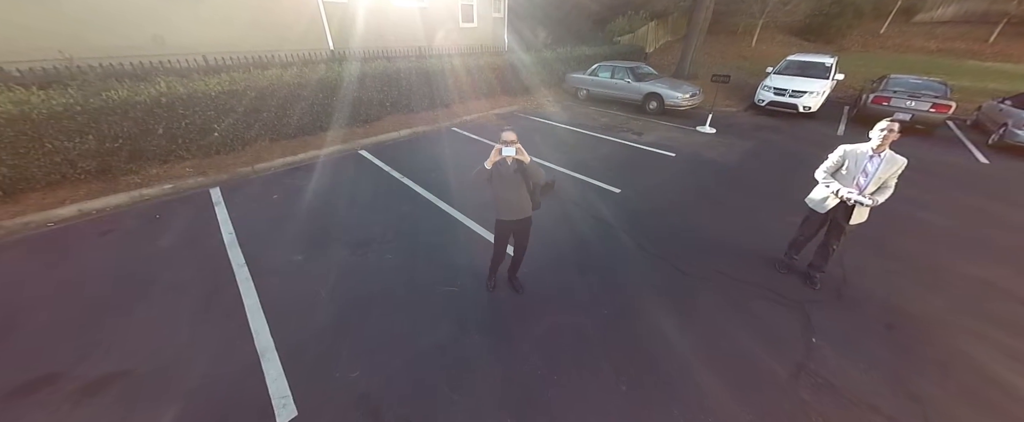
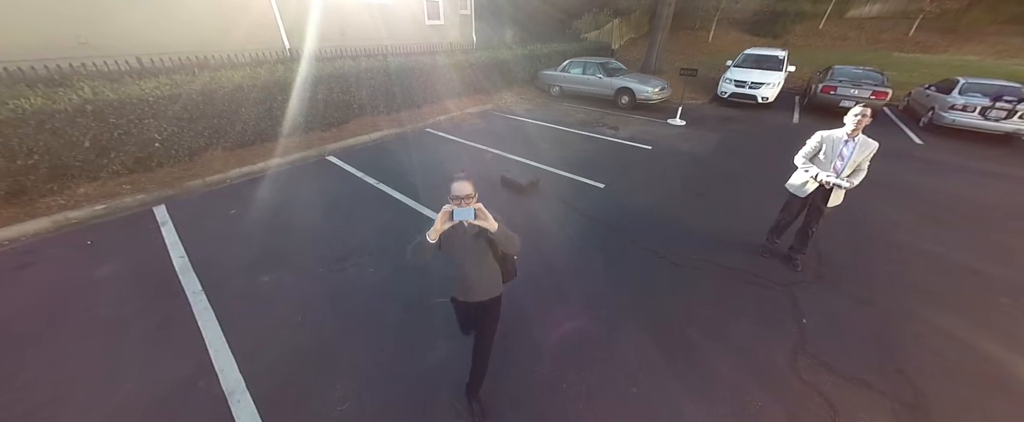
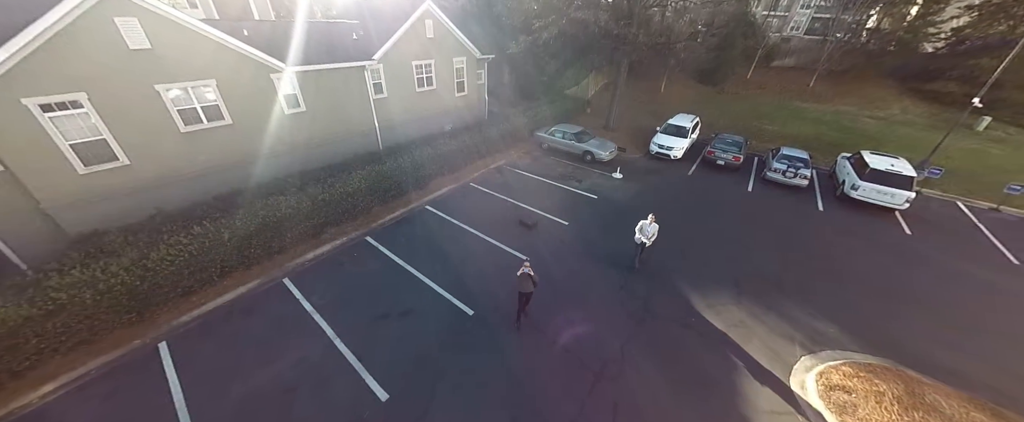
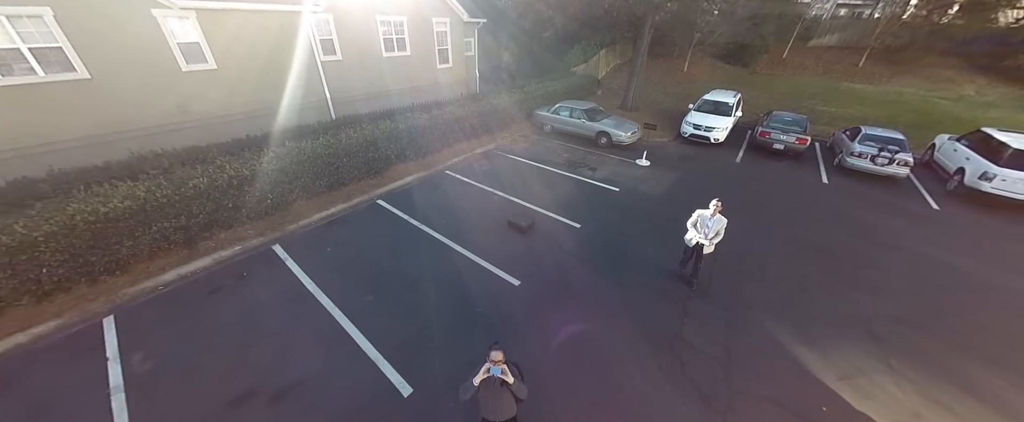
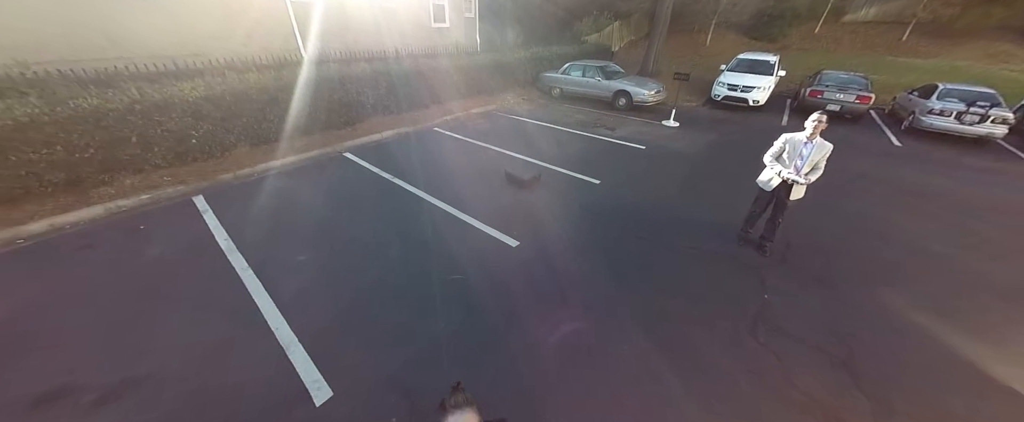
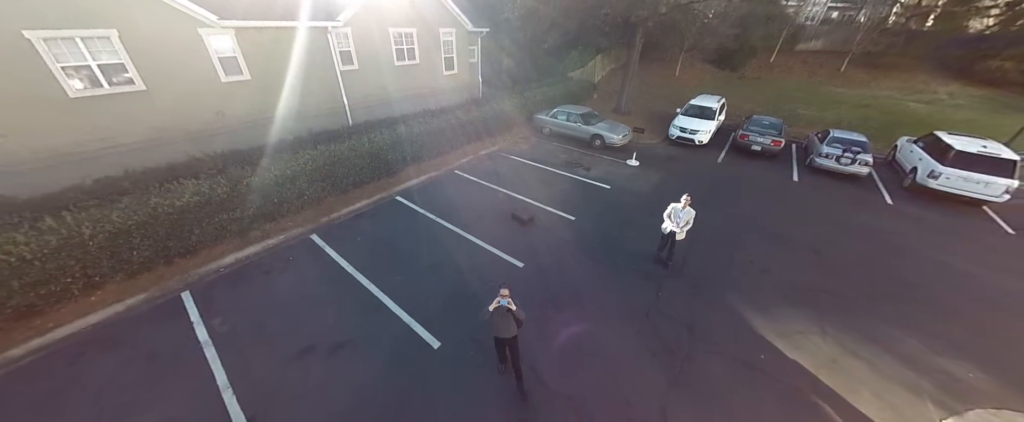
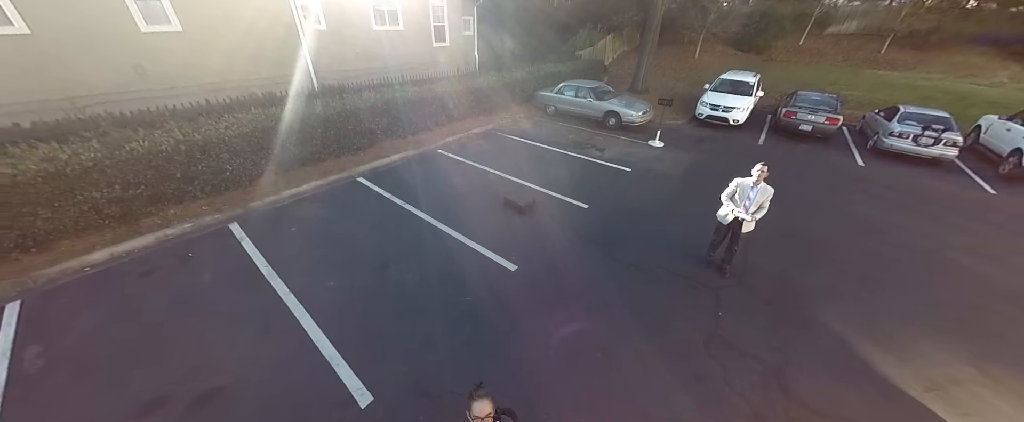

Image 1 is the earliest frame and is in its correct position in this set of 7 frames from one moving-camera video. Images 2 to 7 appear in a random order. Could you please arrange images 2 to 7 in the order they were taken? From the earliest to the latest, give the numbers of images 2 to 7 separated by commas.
2, 5, 7, 4, 6, 3
